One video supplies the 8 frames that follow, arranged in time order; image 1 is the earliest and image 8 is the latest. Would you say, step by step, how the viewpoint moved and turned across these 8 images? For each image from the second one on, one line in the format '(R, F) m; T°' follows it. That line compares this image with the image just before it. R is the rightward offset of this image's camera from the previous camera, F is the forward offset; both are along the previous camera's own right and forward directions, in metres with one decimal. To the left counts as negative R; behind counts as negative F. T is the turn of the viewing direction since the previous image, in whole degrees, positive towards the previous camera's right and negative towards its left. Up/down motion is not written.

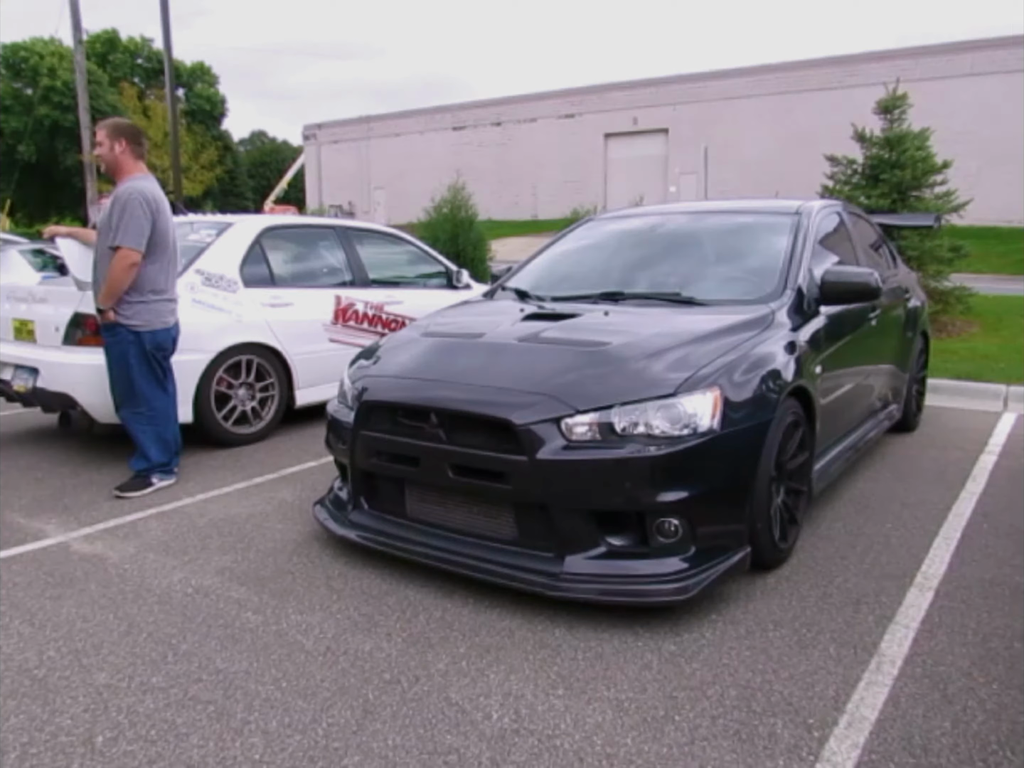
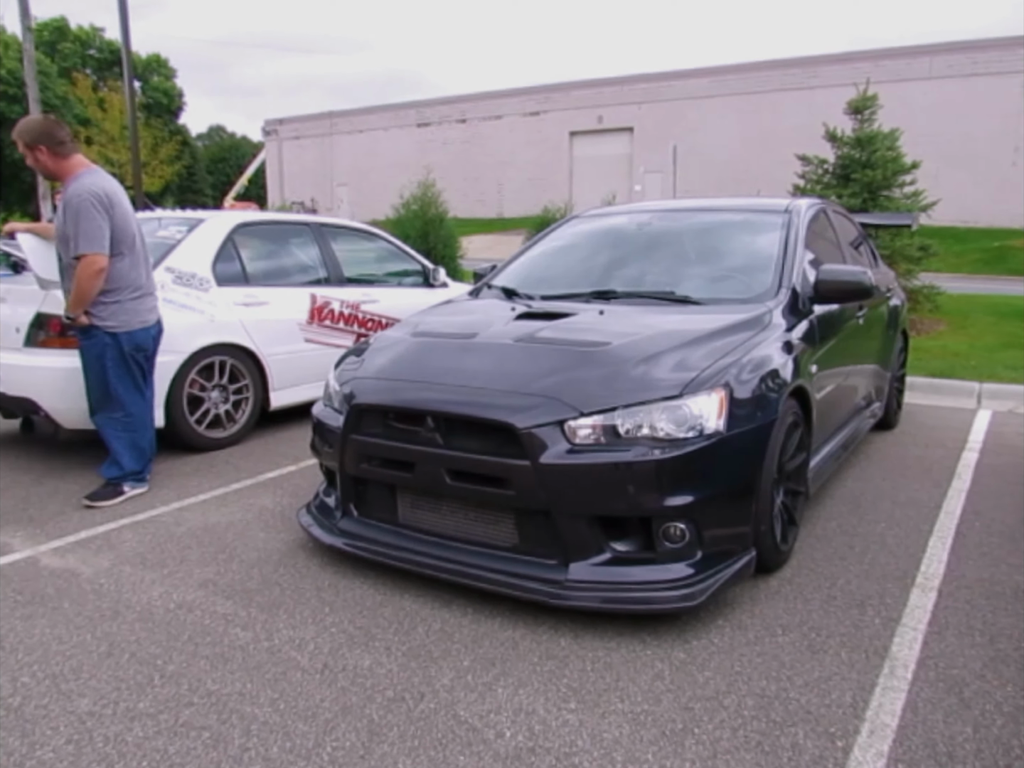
(-0.1, +0.1) m; +3°
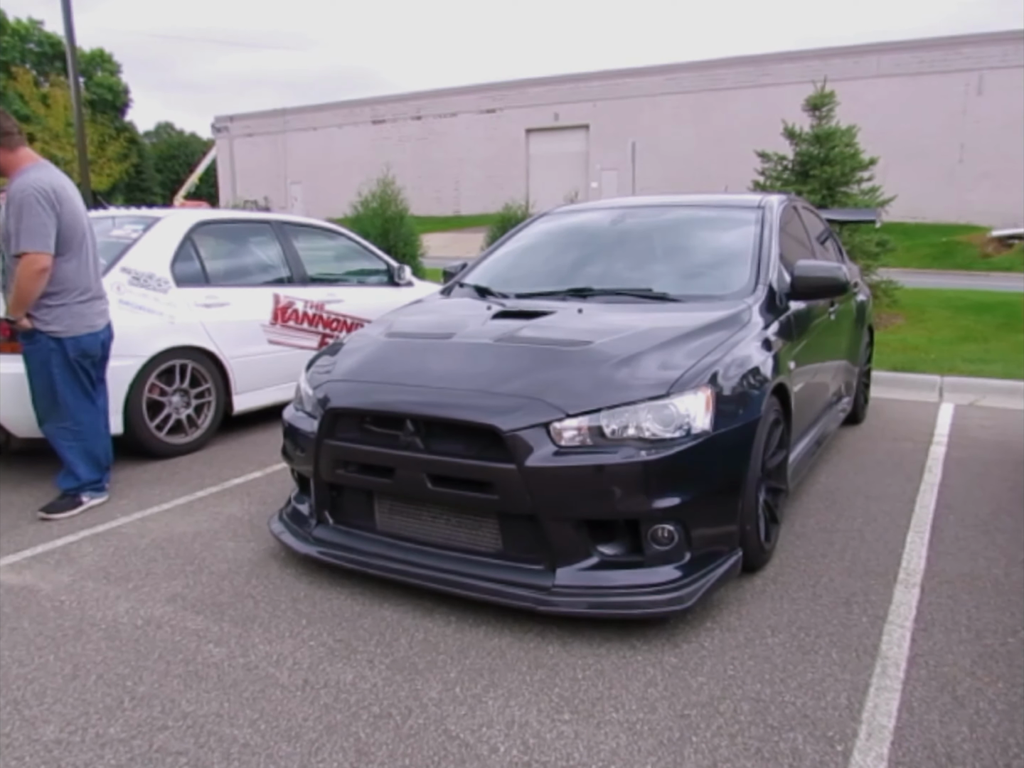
(-0.1, +0.1) m; +3°
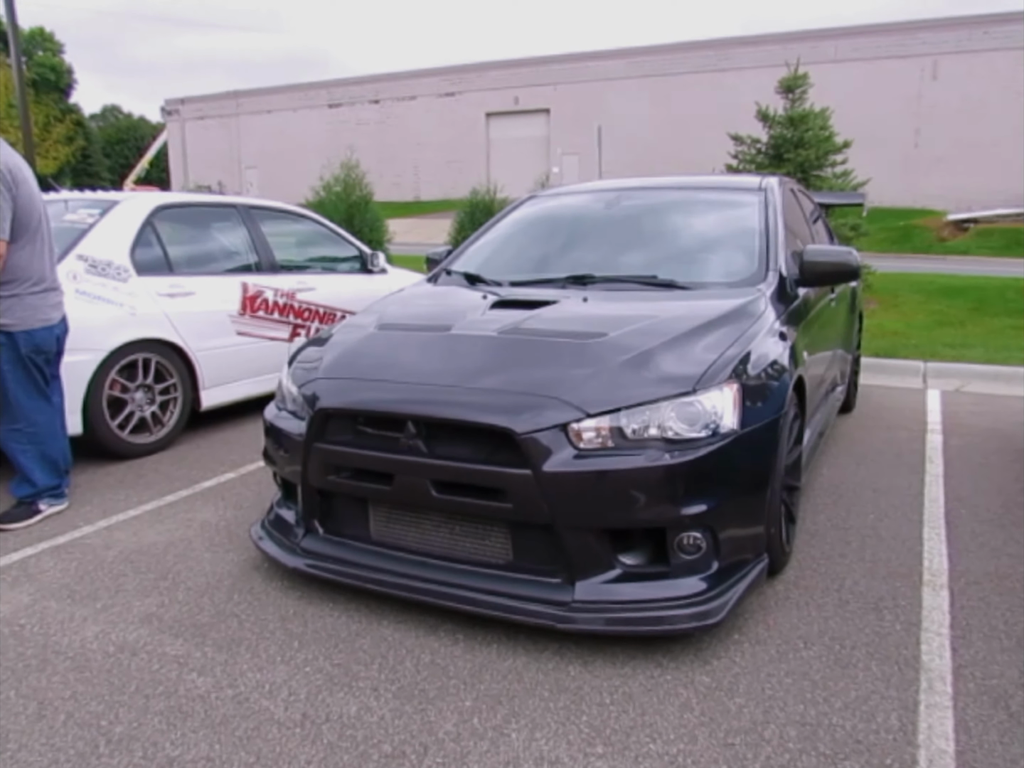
(-0.2, +0.3) m; +3°
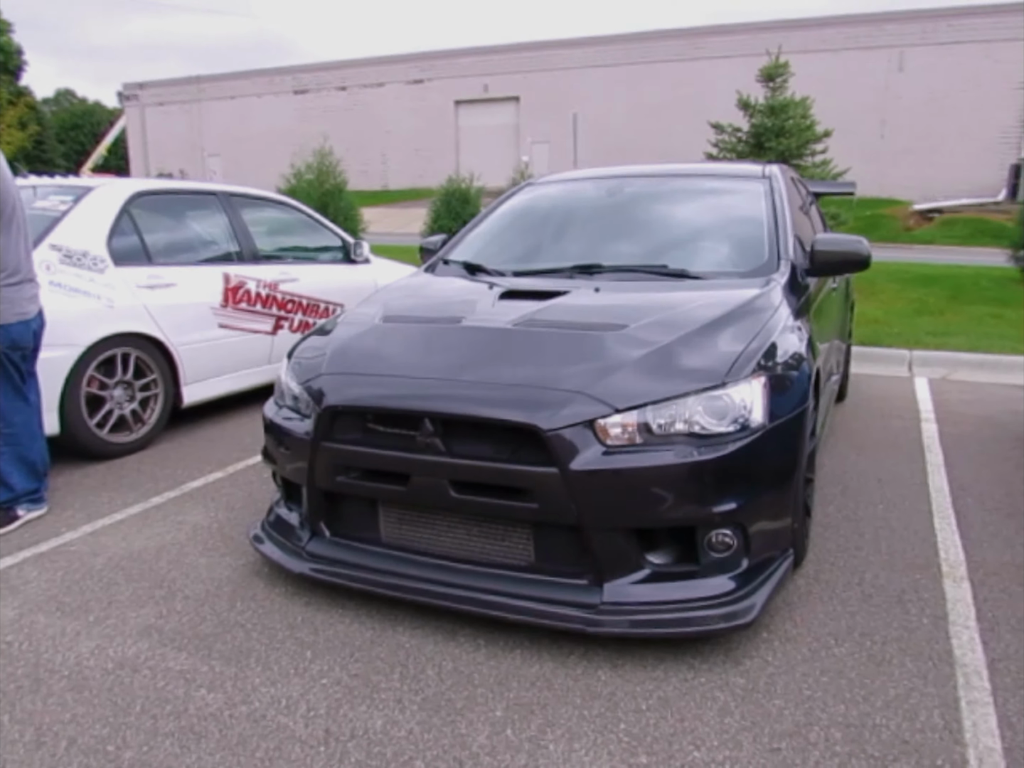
(-0.2, +0.1) m; +2°
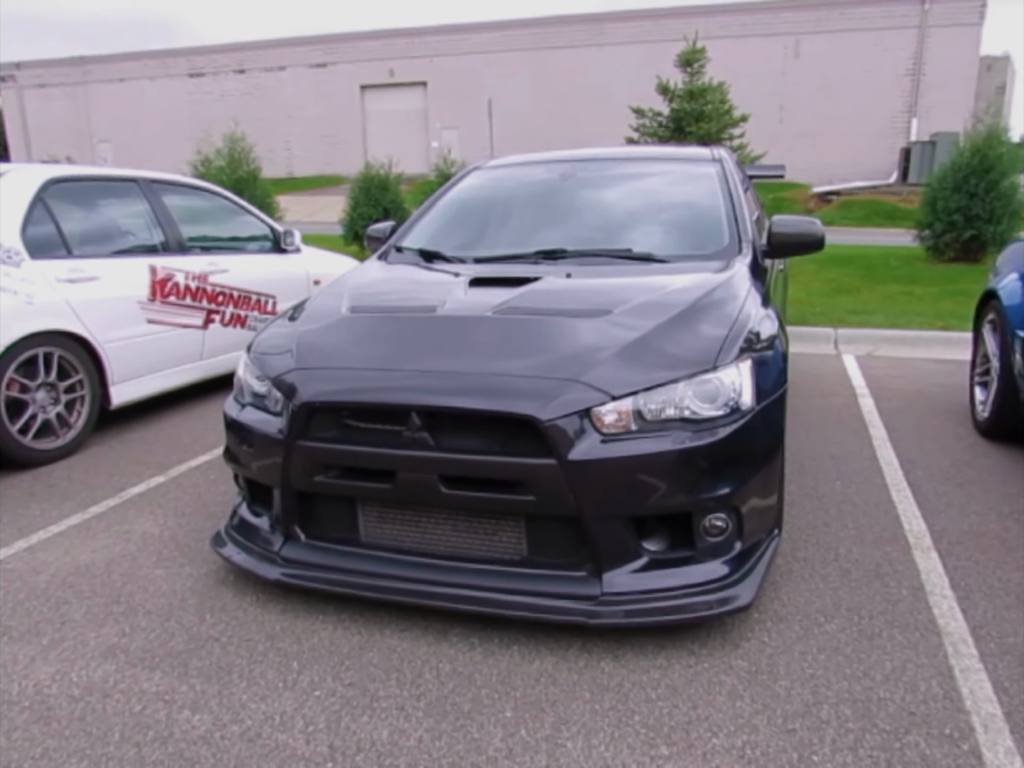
(-0.2, +0.1) m; +6°
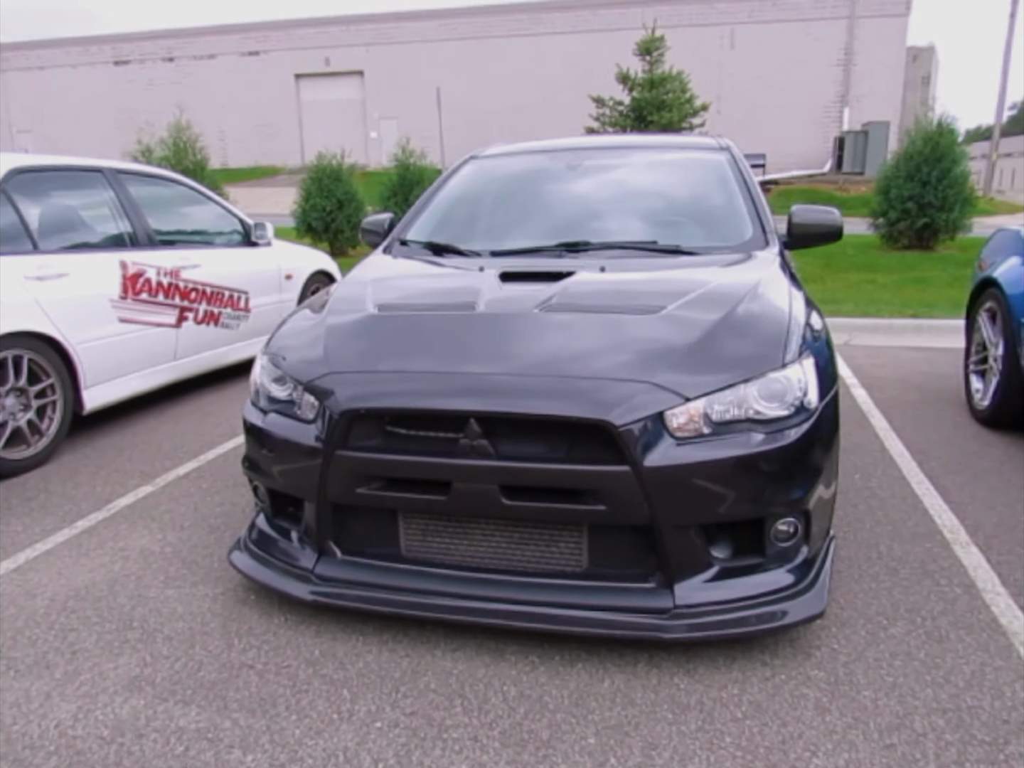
(-0.4, +0.2) m; +4°
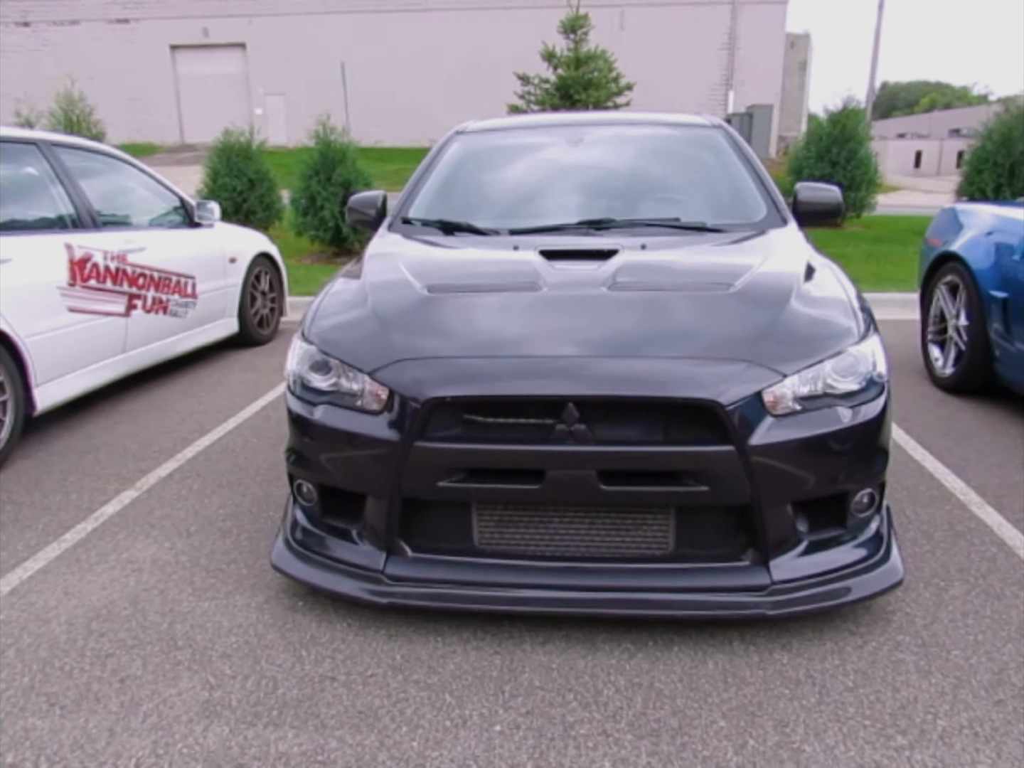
(-0.6, +0.1) m; +8°
